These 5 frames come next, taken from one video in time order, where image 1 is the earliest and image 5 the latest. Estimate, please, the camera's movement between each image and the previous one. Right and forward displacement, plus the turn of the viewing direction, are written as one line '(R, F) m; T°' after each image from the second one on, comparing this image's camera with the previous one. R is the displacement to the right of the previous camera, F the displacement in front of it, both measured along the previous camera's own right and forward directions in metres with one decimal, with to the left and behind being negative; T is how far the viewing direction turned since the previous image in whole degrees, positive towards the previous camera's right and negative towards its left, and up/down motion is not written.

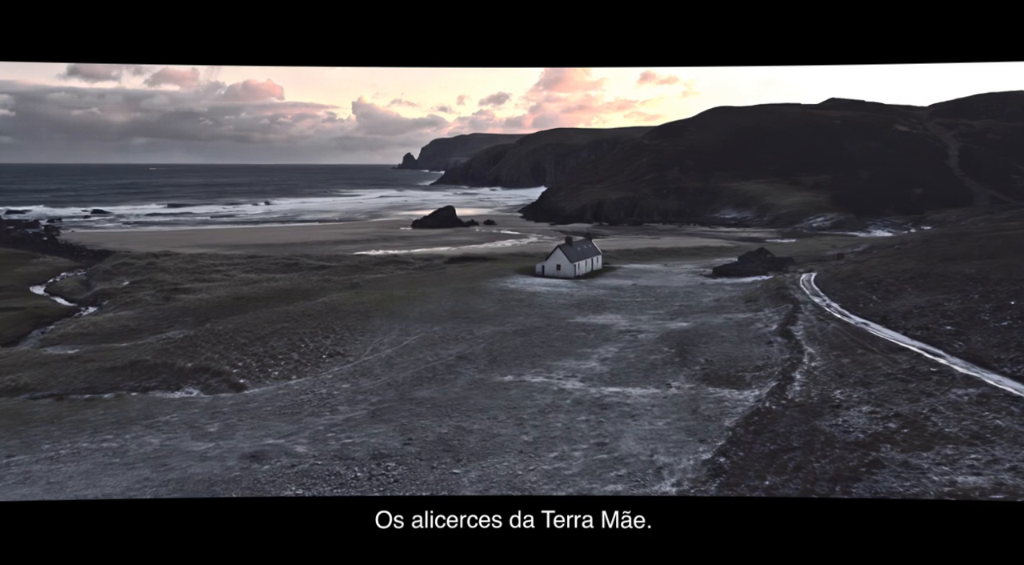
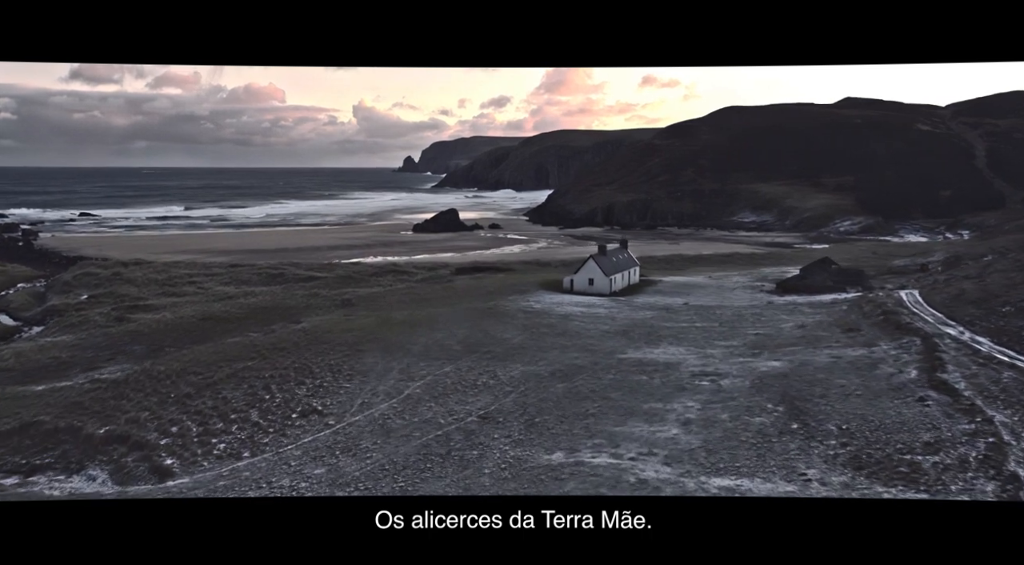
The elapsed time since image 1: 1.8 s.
(-1.0, +6.0) m; 0°
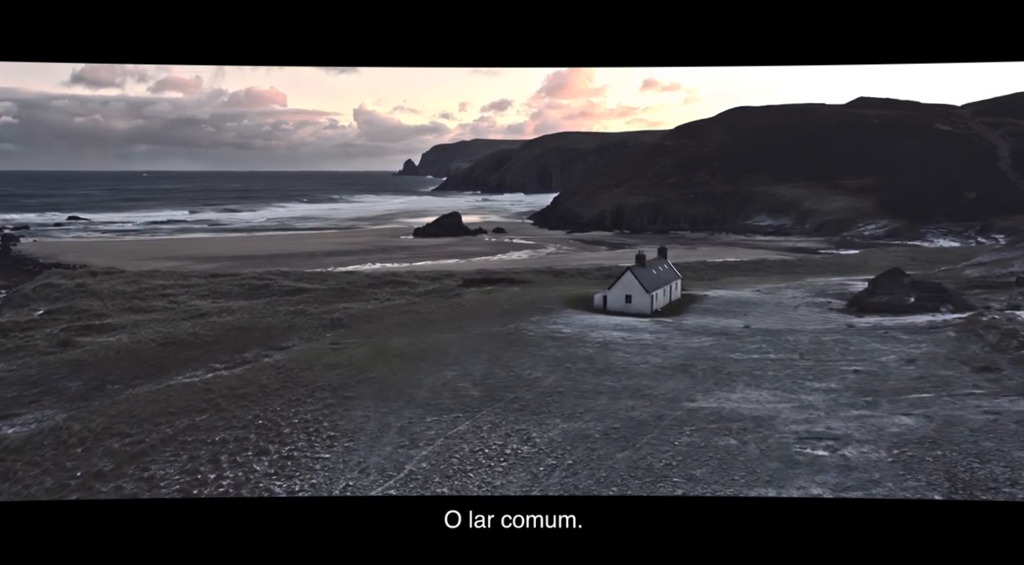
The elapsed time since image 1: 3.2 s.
(-0.8, +4.9) m; 0°
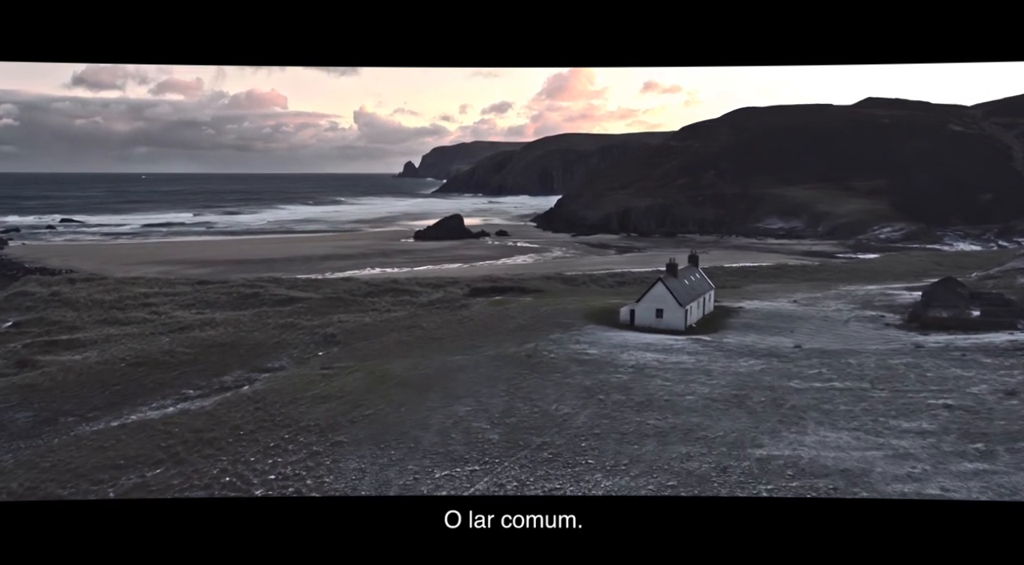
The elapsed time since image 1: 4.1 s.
(-0.5, +2.9) m; 0°
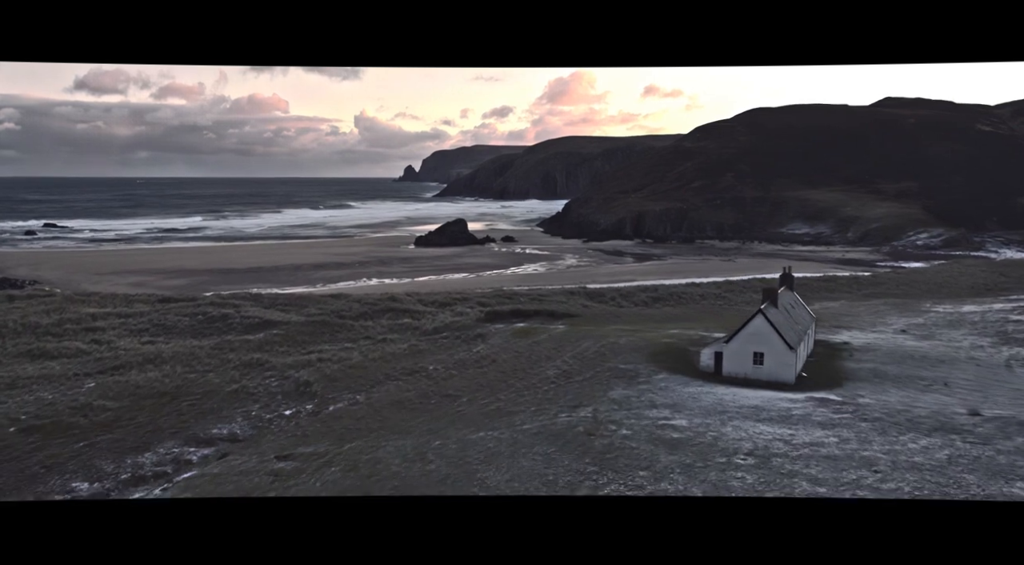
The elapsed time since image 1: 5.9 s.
(-1.0, +6.2) m; 0°
